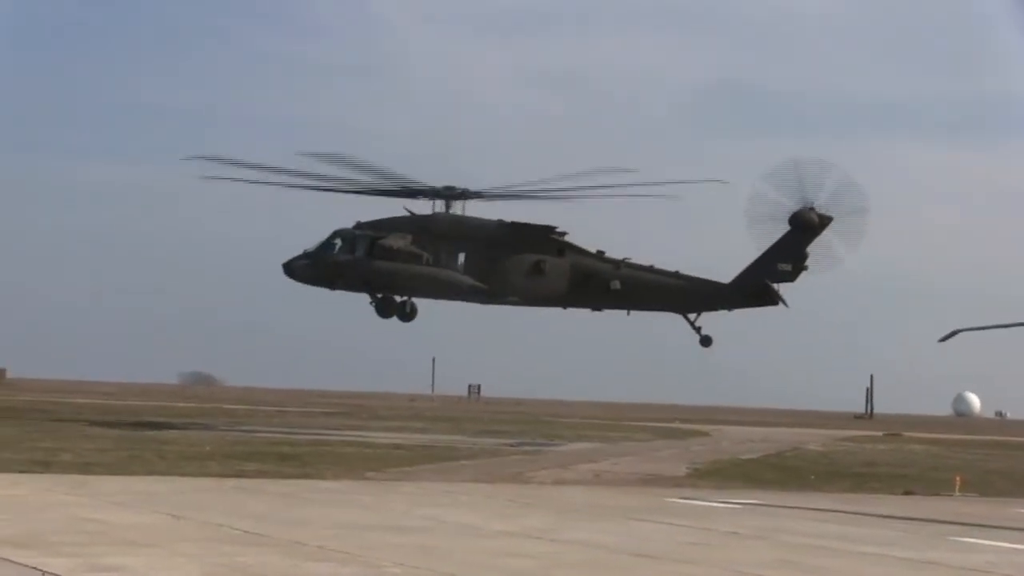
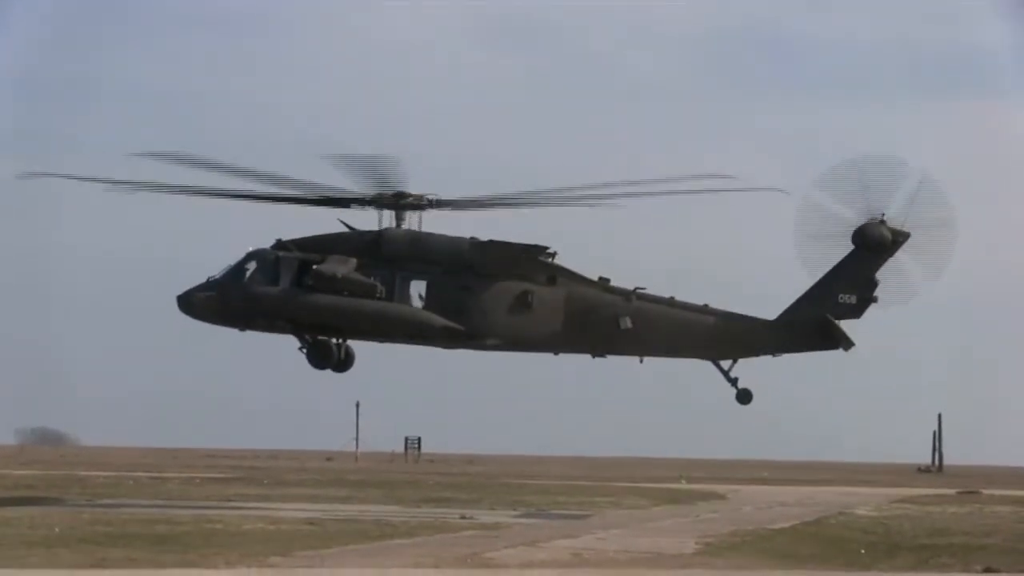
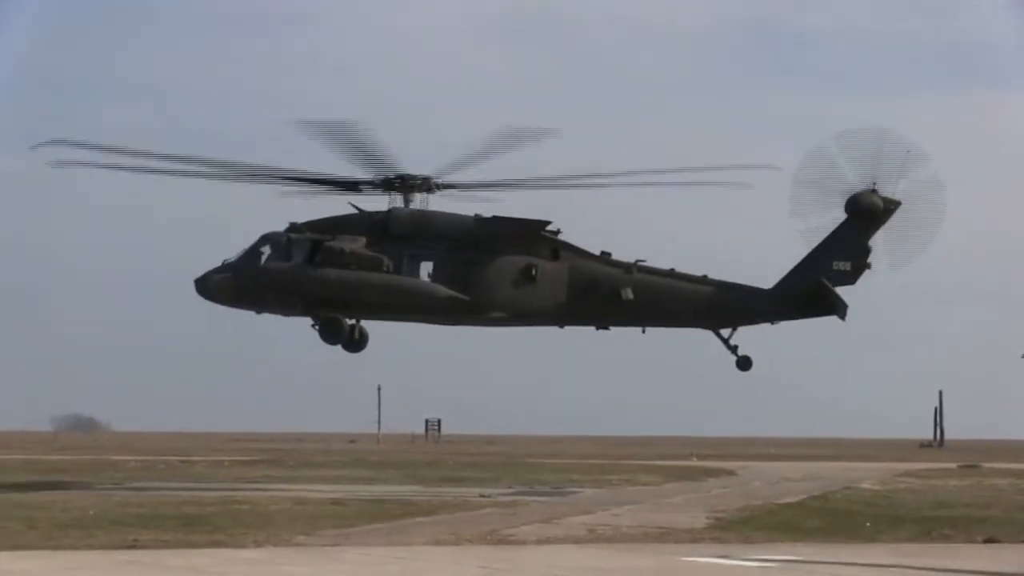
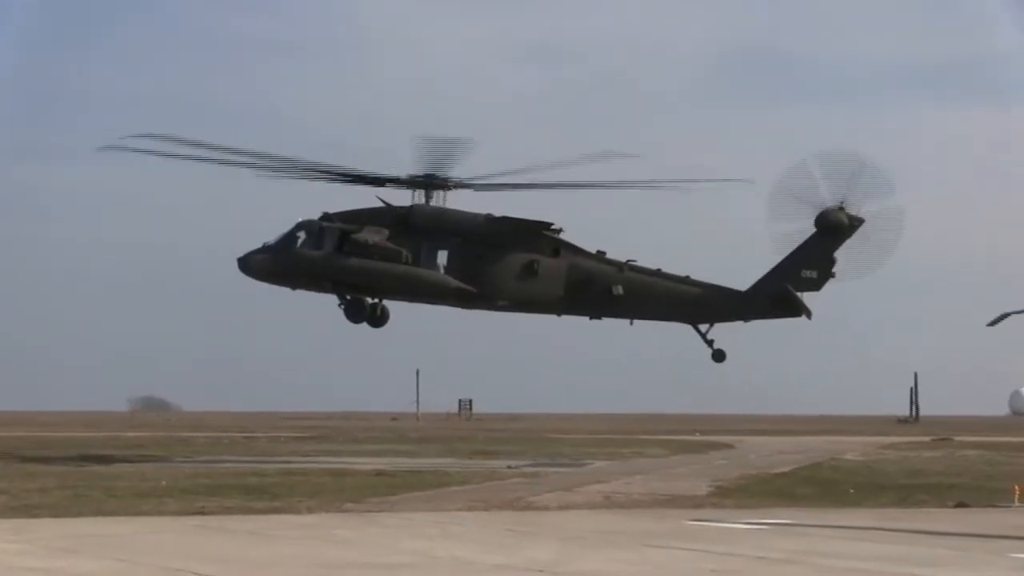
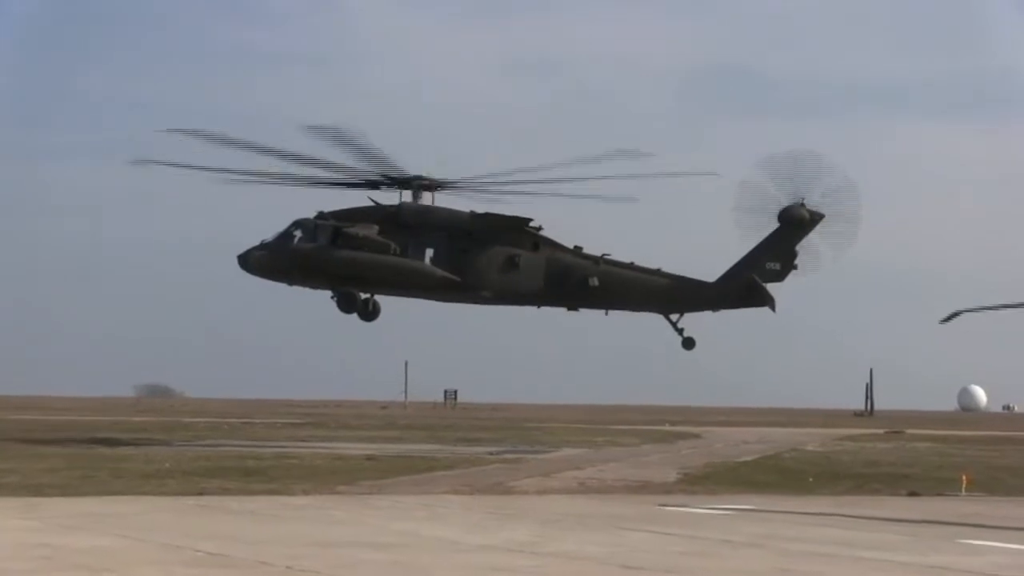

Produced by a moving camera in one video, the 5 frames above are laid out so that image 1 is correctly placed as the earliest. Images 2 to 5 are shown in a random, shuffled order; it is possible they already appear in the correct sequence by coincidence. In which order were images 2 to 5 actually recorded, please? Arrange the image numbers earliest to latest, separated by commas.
5, 4, 3, 2
